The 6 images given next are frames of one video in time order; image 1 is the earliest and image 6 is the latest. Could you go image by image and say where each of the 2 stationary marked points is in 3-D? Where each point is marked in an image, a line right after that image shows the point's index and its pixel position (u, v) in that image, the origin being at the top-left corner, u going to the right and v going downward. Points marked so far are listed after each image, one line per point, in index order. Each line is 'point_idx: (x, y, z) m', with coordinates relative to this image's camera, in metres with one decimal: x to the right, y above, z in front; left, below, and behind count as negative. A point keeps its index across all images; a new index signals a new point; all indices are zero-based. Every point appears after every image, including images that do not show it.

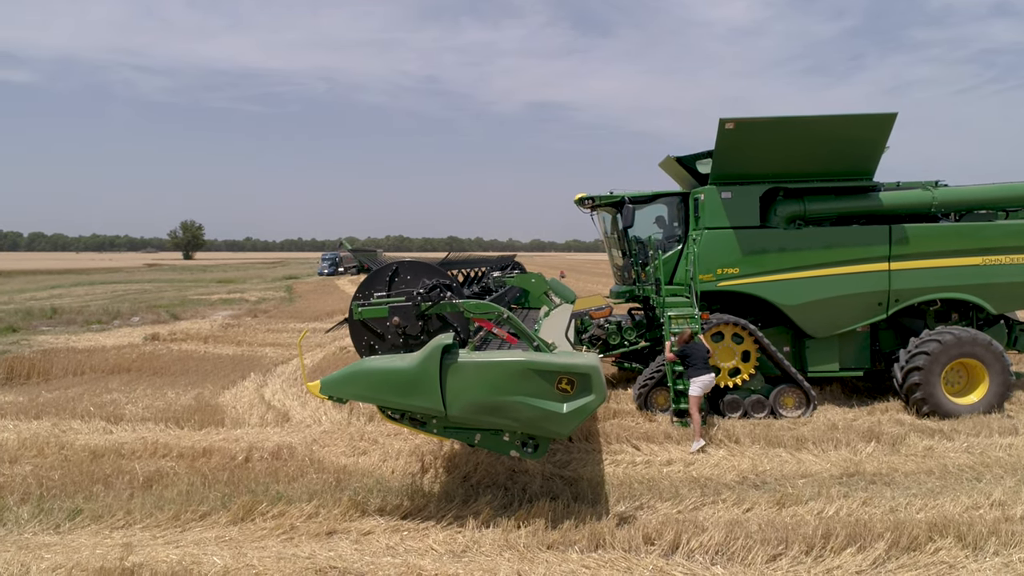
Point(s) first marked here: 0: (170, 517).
0: (-2.0, -1.3, +4.3) m
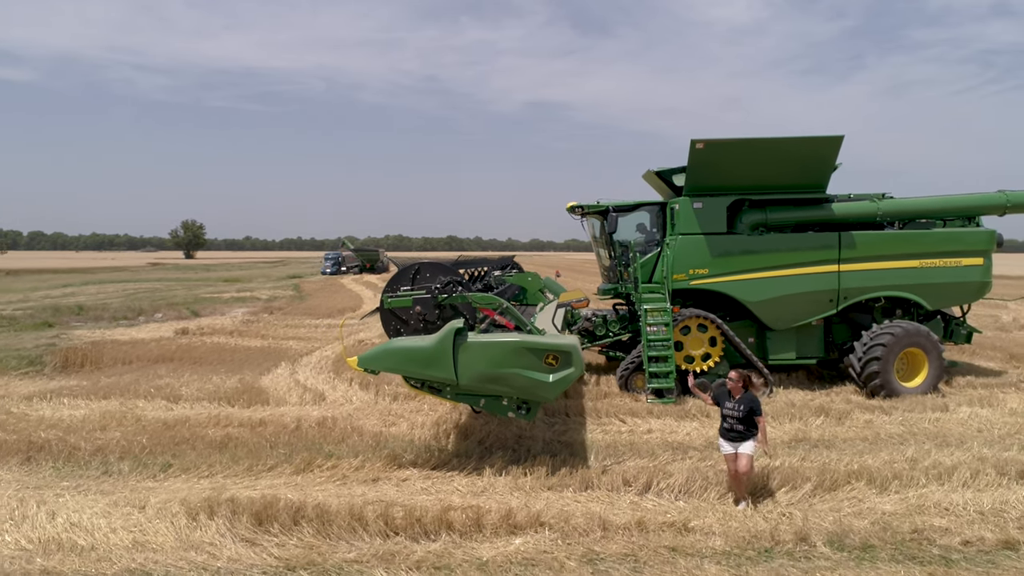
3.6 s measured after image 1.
0: (-1.9, -1.3, +5.3) m
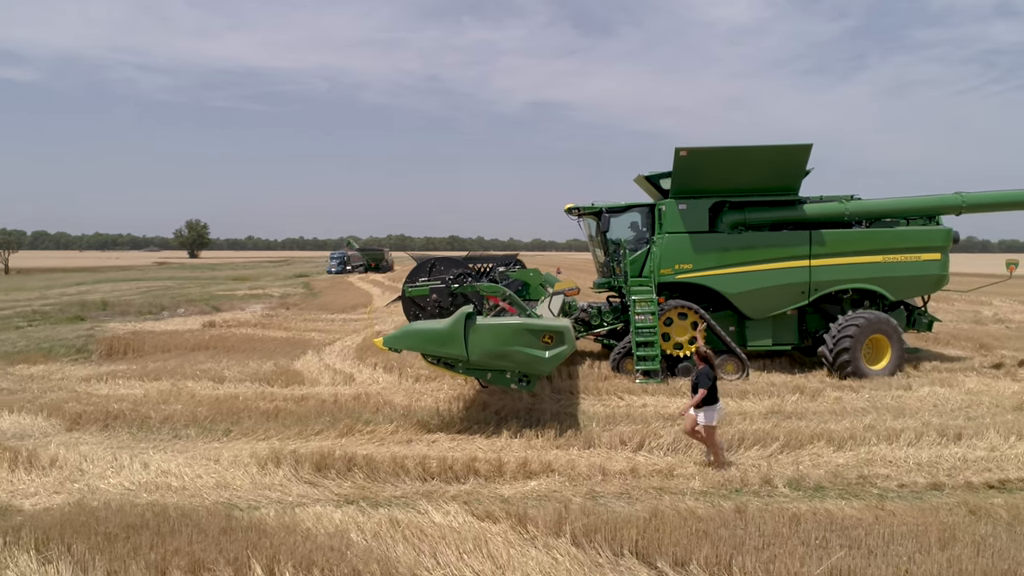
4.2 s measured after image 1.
0: (-1.8, -1.2, +6.2) m
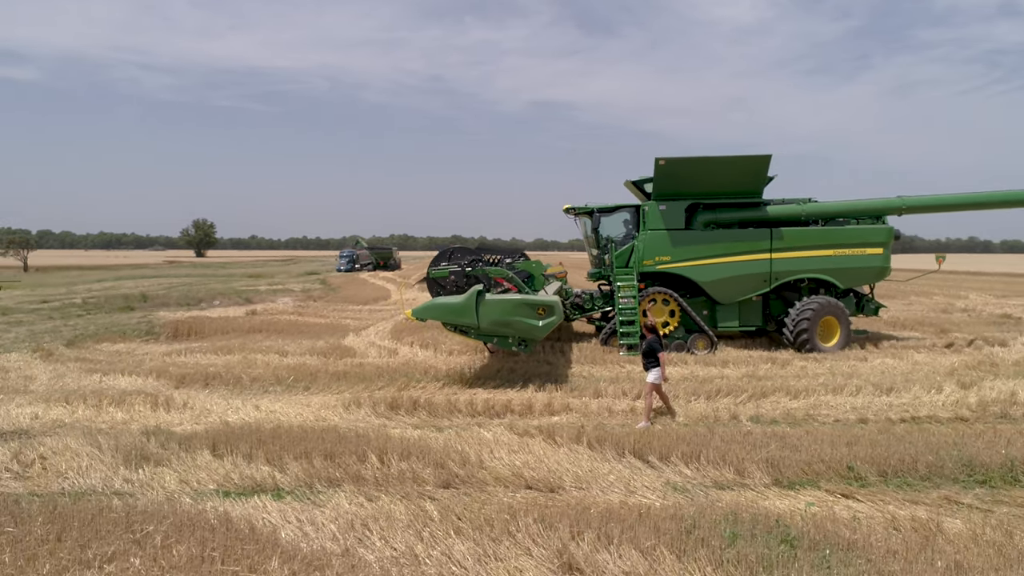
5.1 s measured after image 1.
0: (-1.6, -1.0, +7.8) m
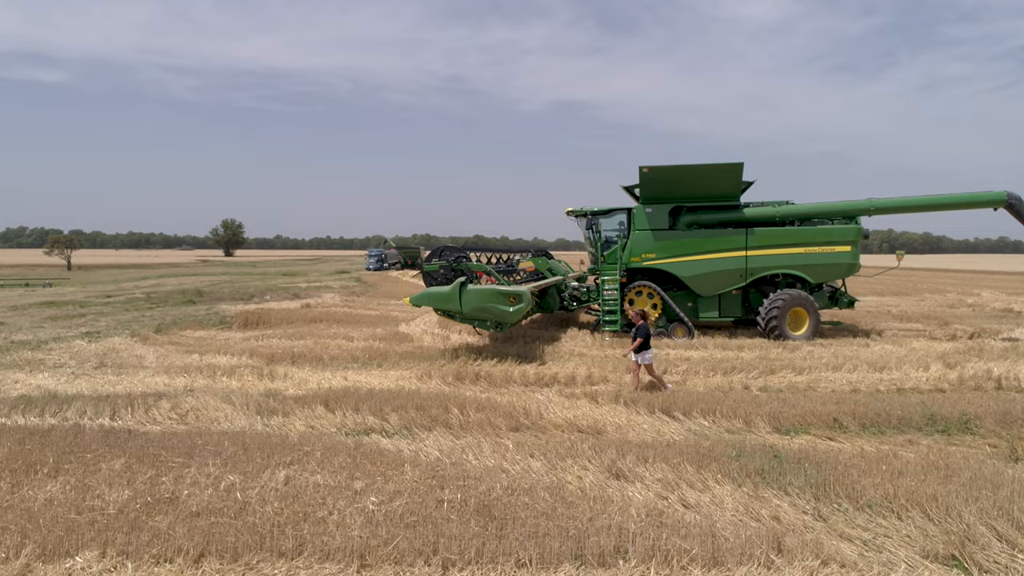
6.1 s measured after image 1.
0: (-1.0, -0.9, +9.1) m
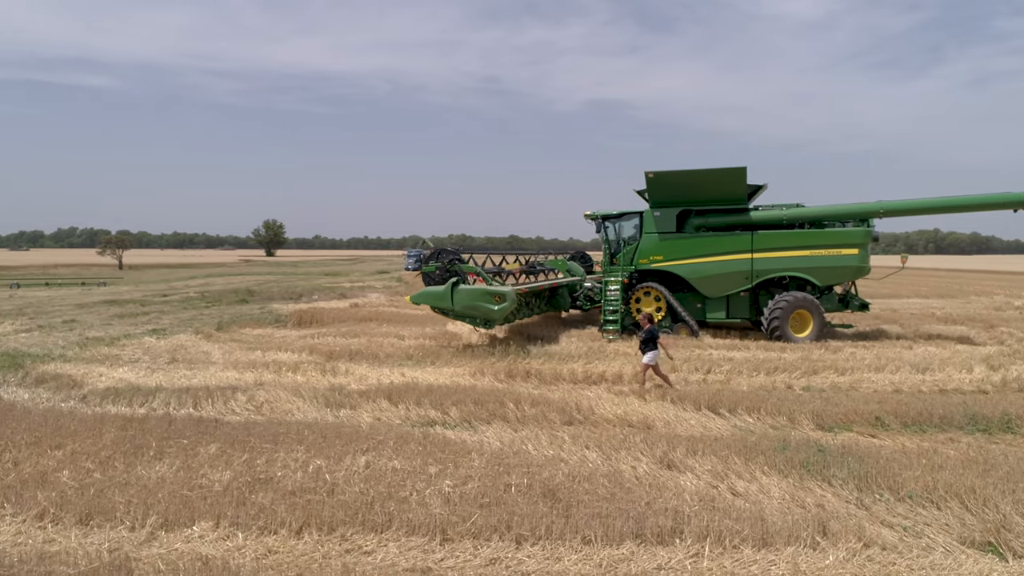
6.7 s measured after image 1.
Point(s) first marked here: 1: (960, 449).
0: (-0.4, -1.0, +9.5) m
1: (+3.3, -1.2, +5.4) m
